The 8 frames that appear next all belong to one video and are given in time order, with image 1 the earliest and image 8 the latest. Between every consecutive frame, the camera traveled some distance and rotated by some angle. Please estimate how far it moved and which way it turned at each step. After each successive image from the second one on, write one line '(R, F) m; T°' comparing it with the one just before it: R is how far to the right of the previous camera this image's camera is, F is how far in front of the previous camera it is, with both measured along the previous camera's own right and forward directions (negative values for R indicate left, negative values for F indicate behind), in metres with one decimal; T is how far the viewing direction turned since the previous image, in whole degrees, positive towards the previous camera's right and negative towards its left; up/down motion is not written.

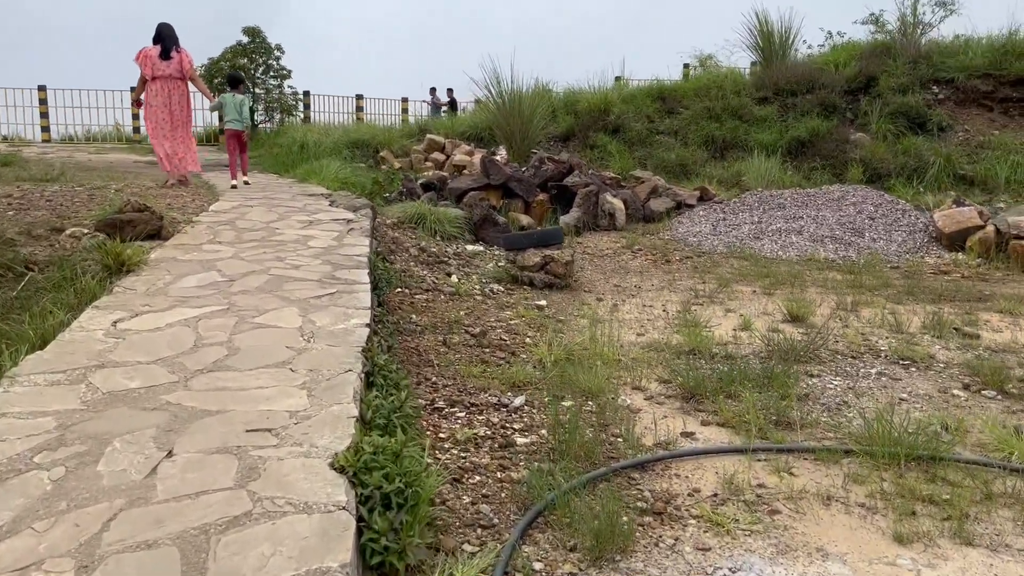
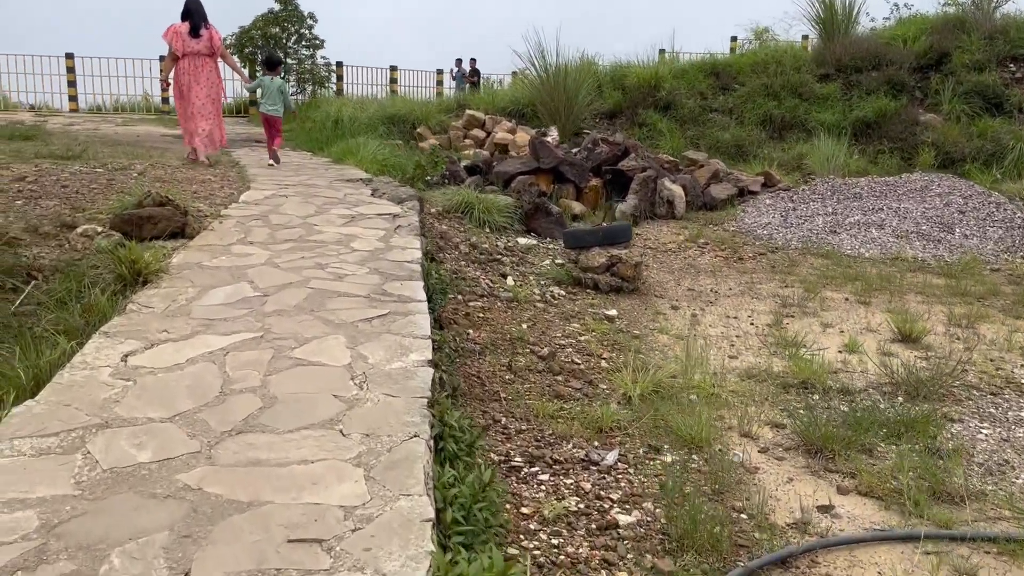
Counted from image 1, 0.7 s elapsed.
(-0.2, +0.6) m; -2°
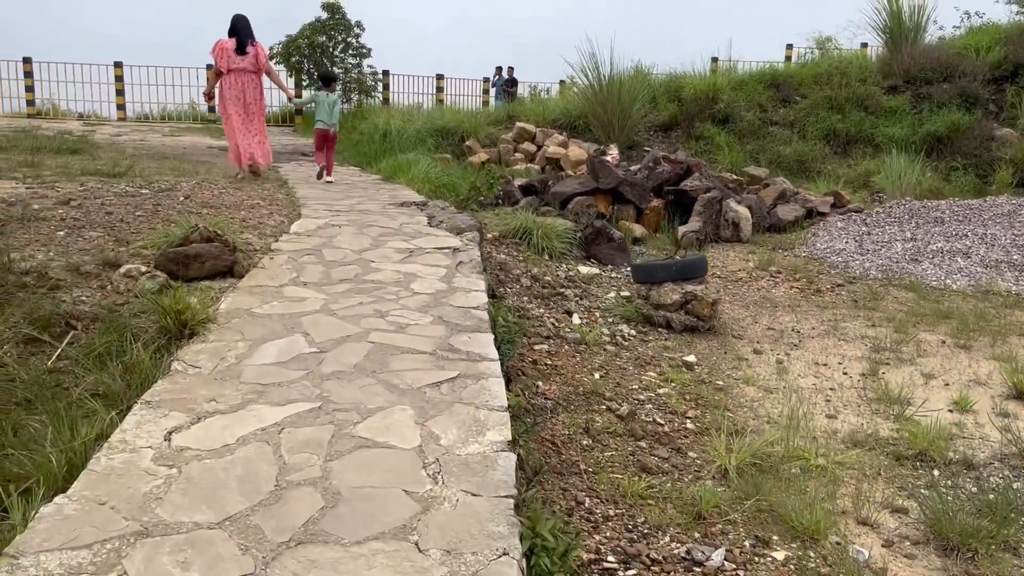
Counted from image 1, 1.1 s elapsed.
(-0.2, +0.3) m; -3°
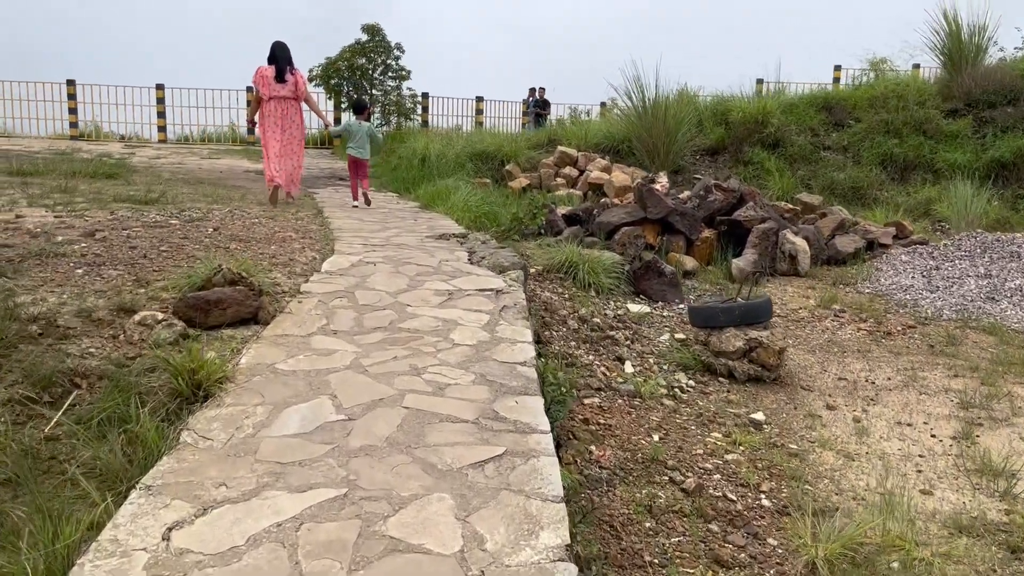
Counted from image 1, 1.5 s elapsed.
(-0.1, +0.4) m; -2°
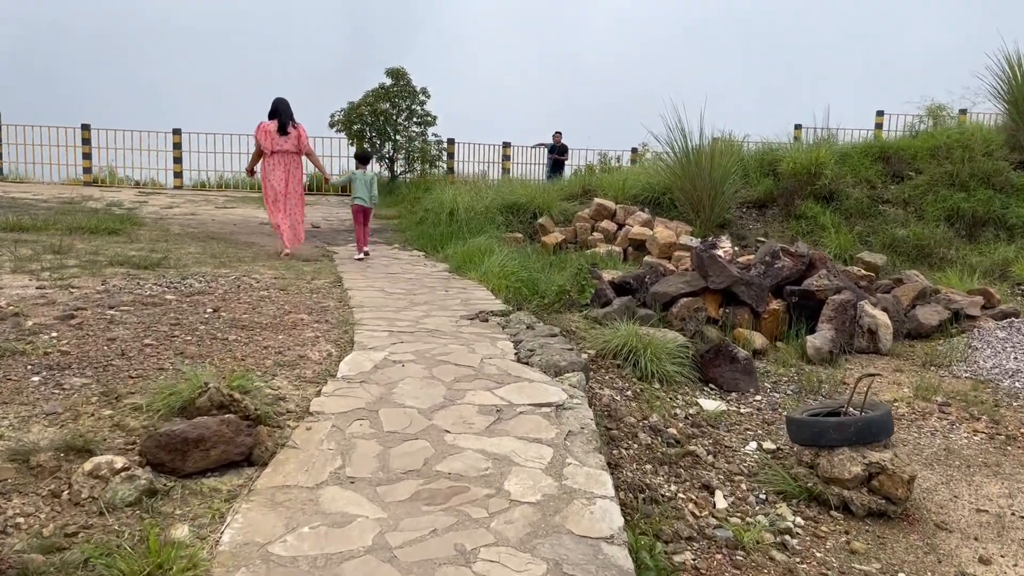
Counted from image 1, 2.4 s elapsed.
(-0.2, +0.8) m; -1°
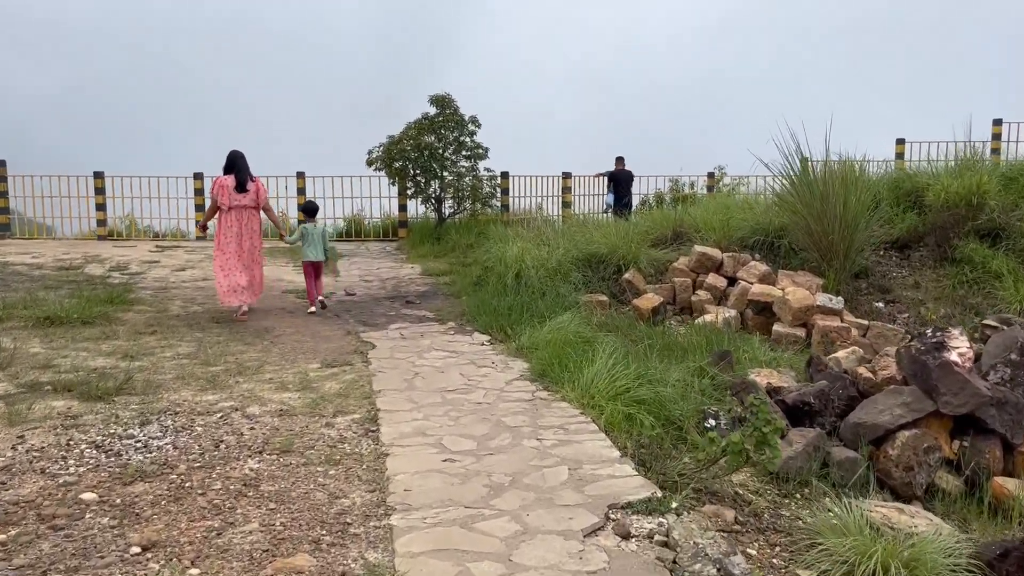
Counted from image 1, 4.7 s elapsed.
(-0.4, +2.1) m; -3°
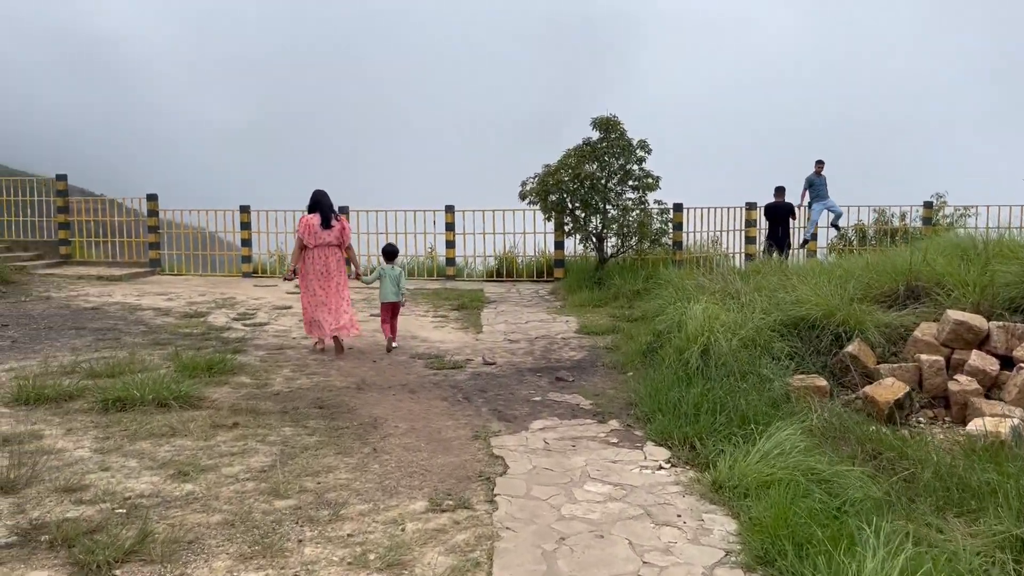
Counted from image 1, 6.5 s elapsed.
(-0.2, +1.8) m; -11°
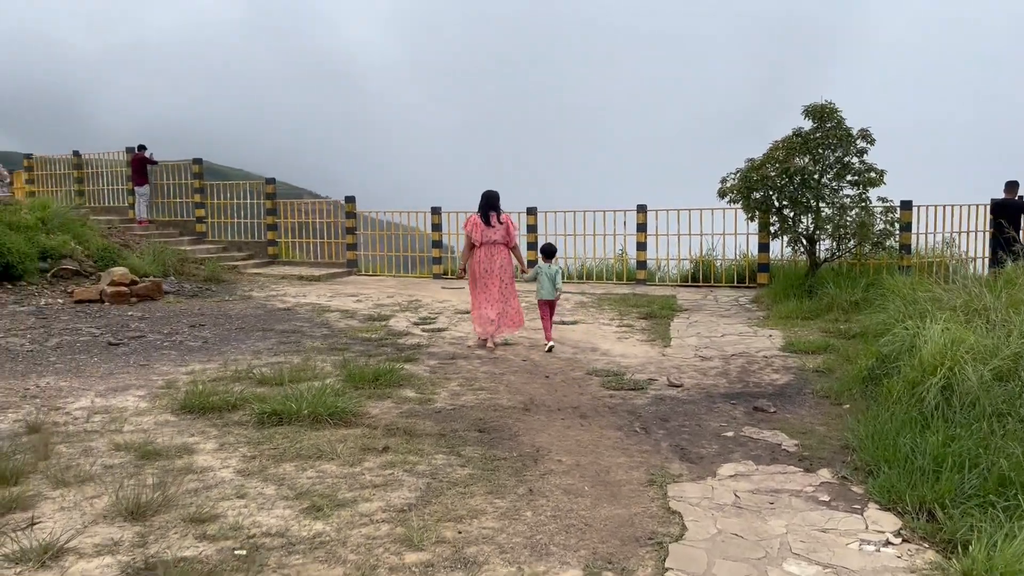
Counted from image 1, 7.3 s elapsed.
(+0.1, +0.7) m; -14°
